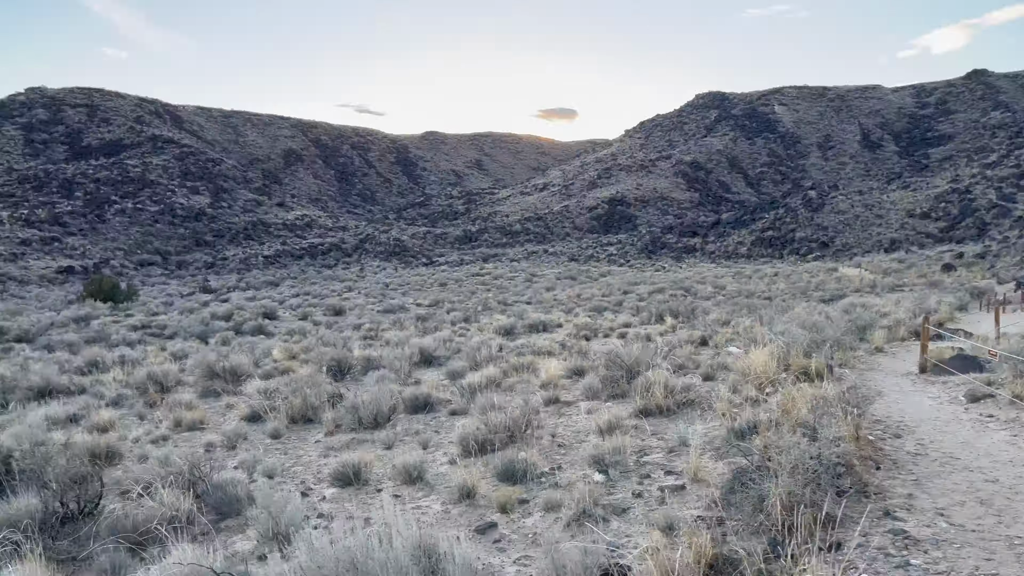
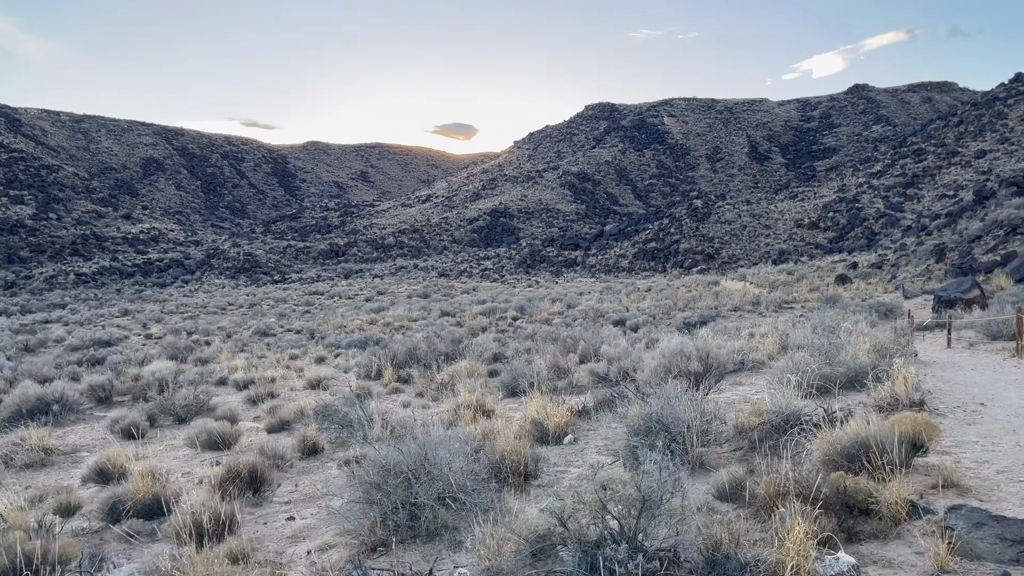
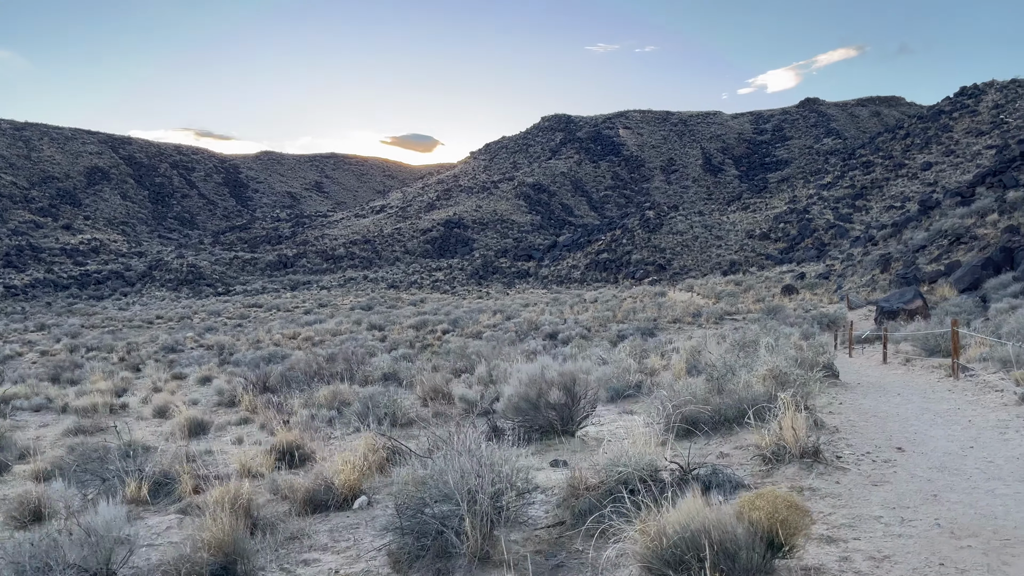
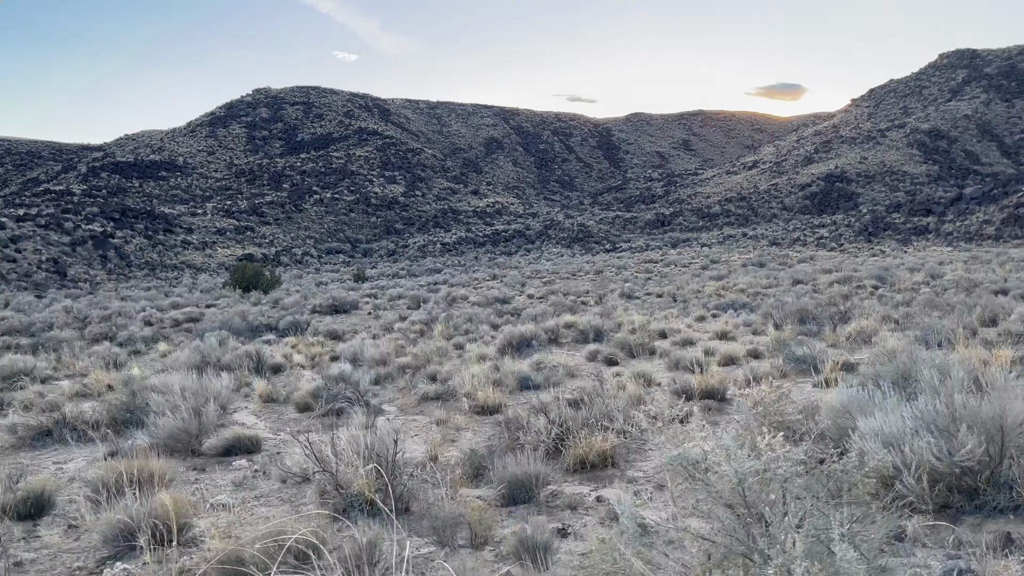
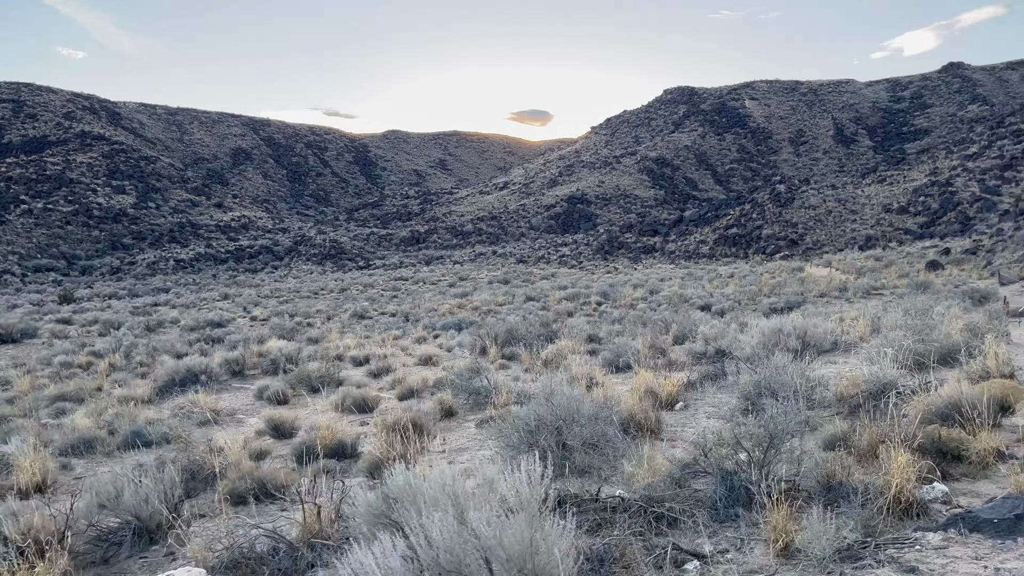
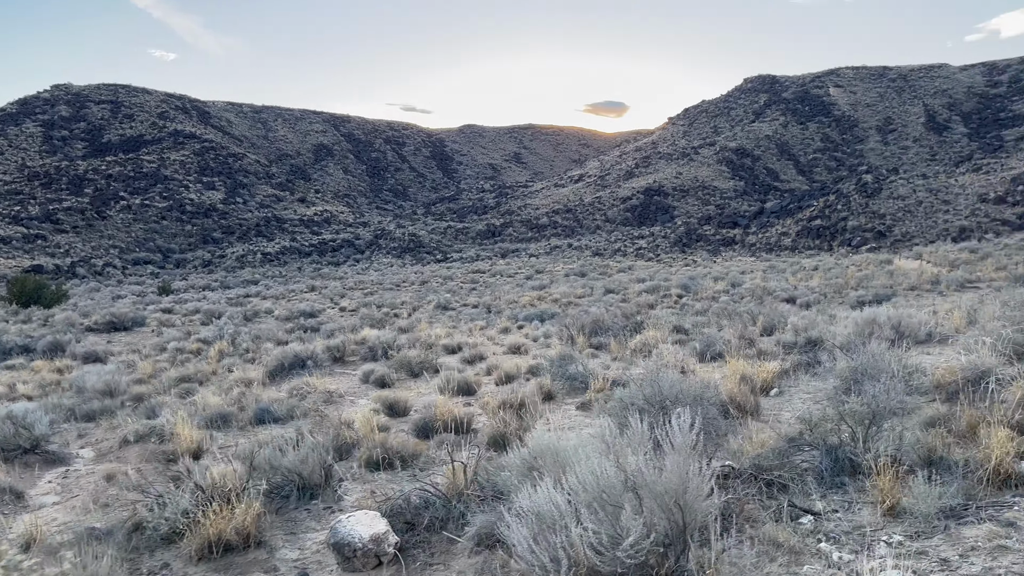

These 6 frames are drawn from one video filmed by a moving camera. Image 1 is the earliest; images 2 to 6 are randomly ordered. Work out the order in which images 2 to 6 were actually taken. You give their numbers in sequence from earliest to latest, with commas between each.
4, 6, 5, 2, 3
